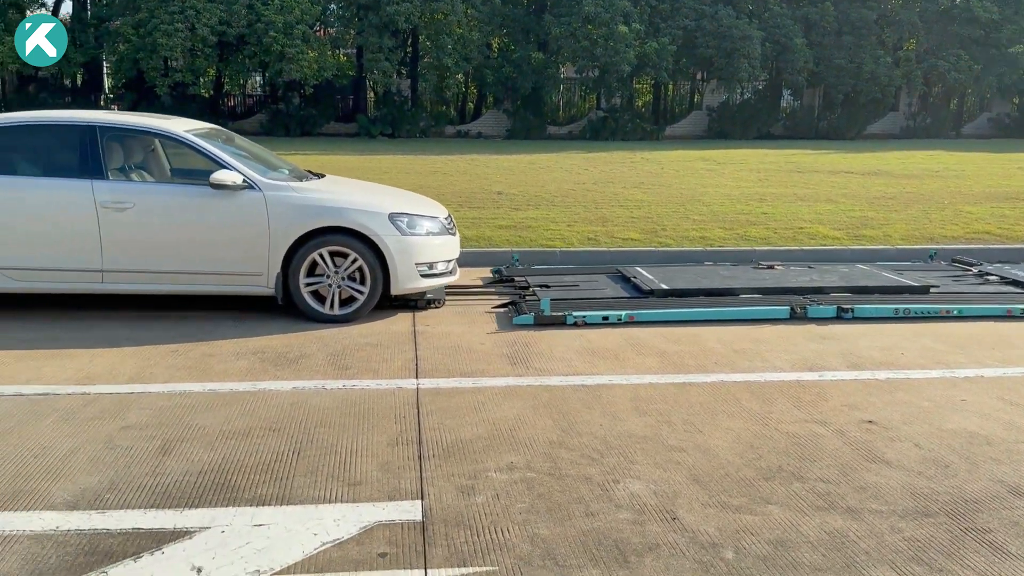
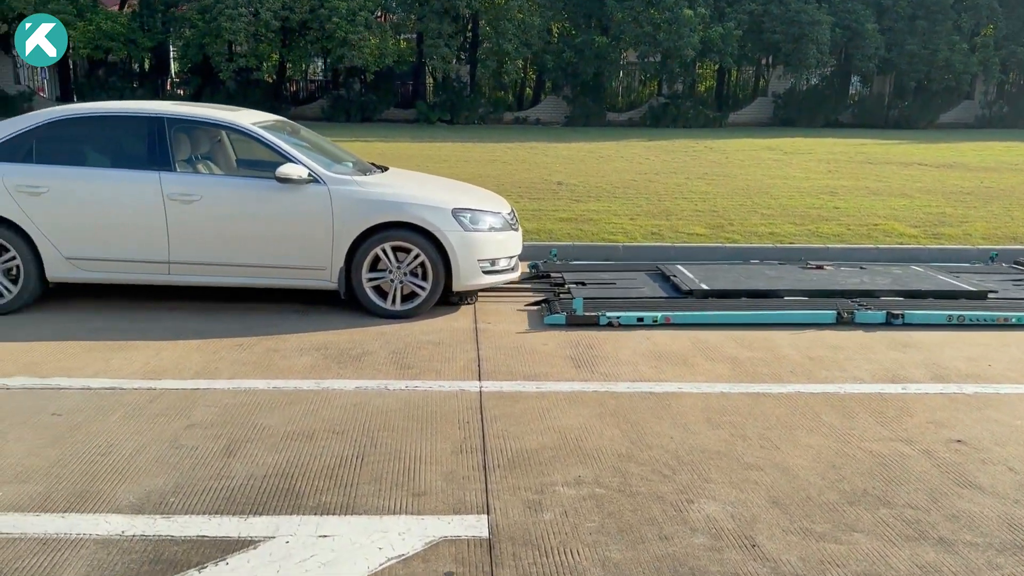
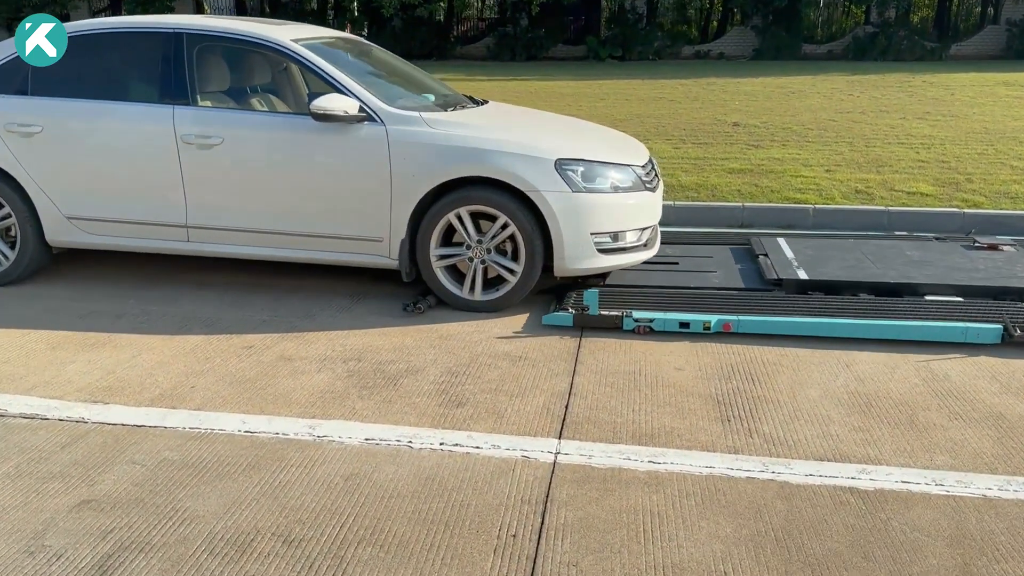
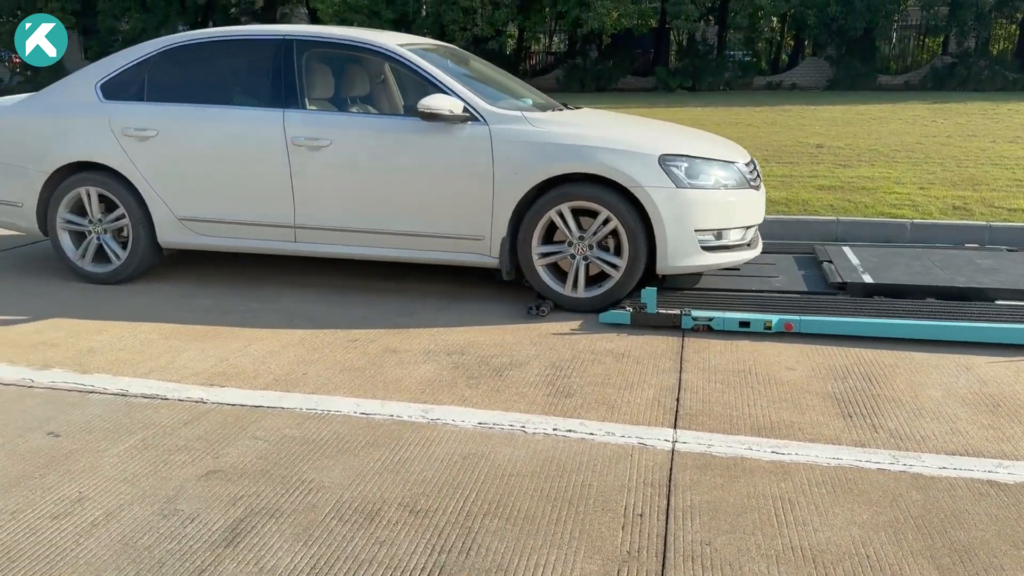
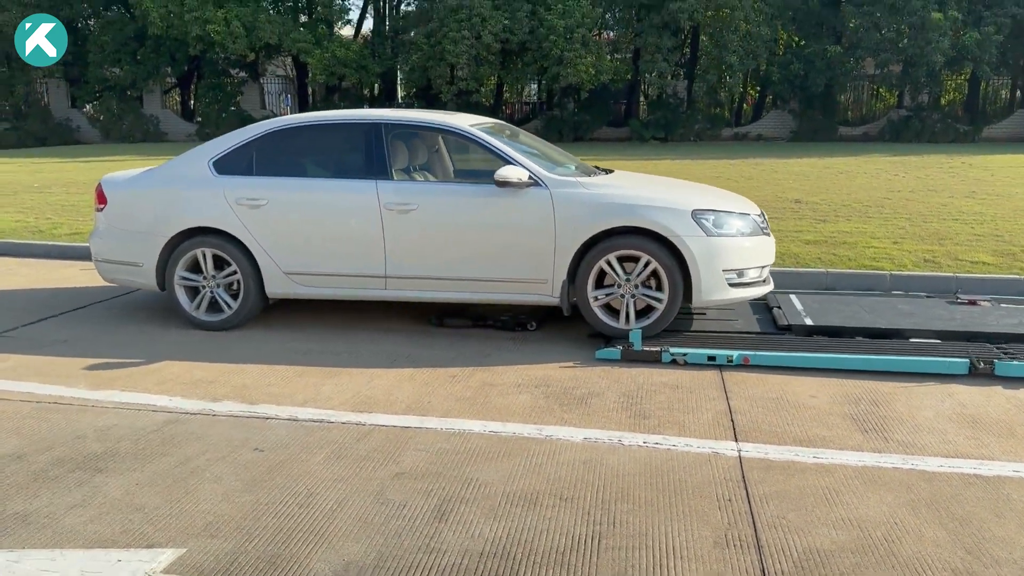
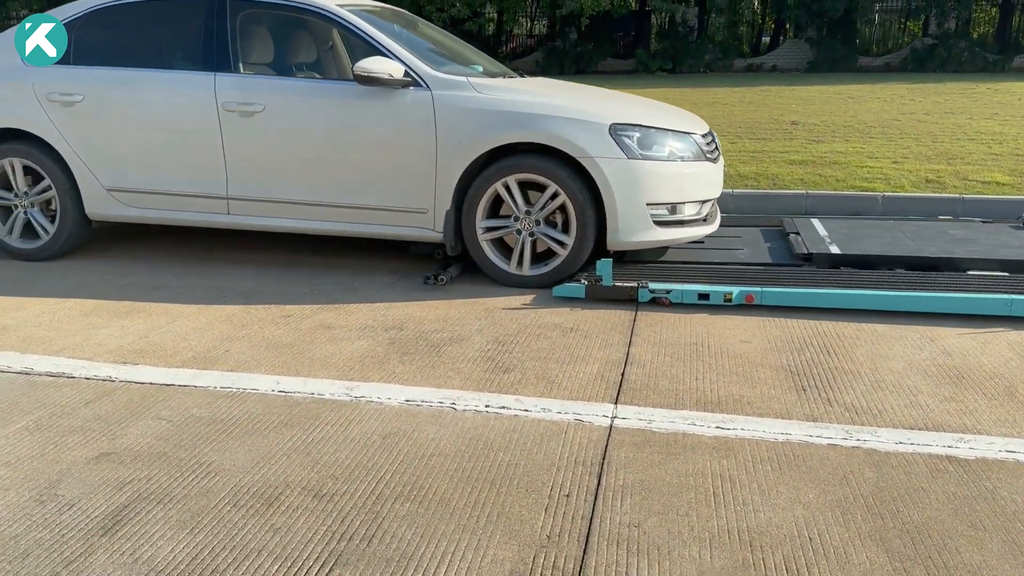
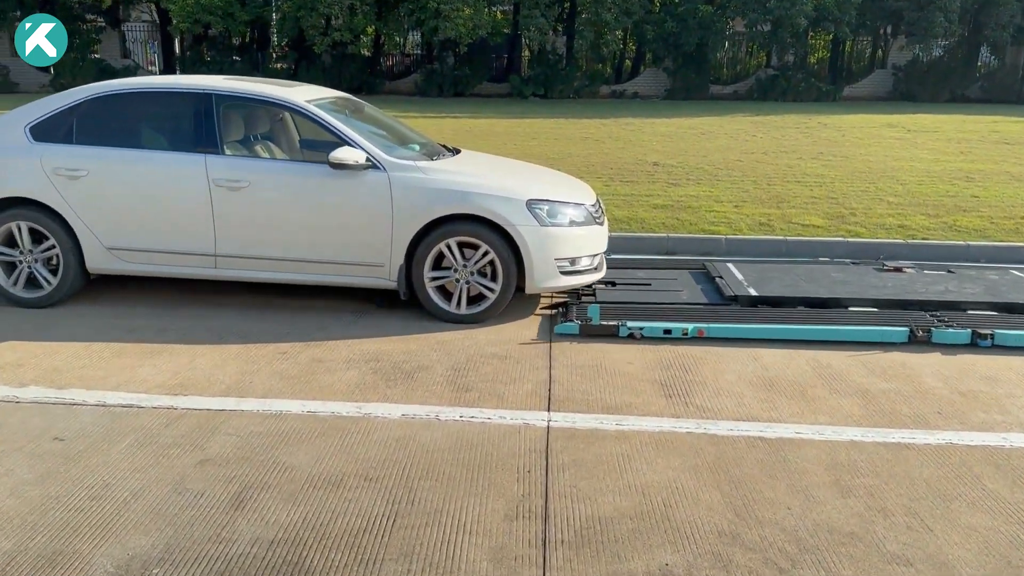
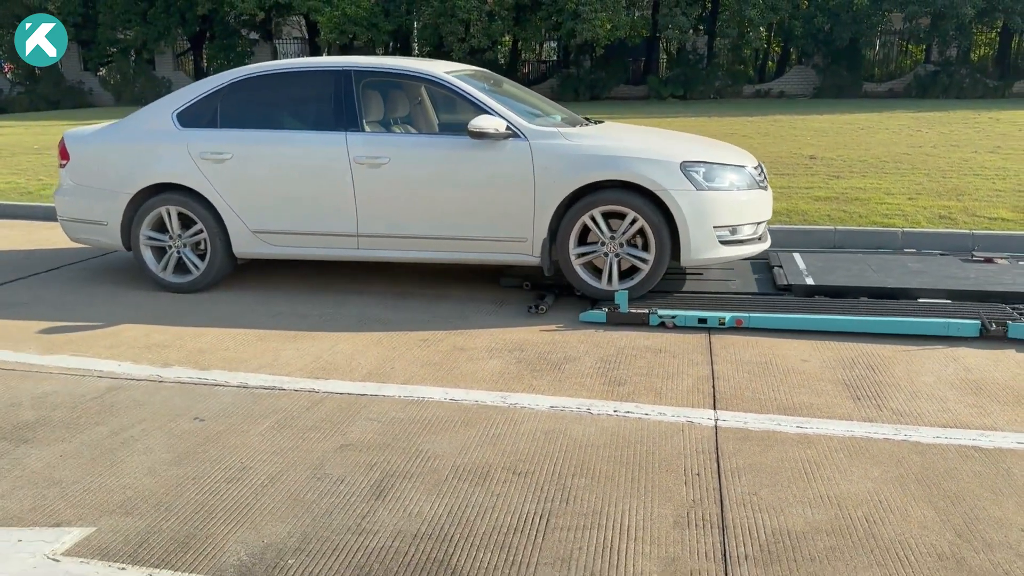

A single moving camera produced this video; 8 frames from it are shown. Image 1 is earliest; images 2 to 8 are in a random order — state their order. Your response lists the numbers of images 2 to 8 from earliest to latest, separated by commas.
2, 7, 3, 6, 4, 8, 5
